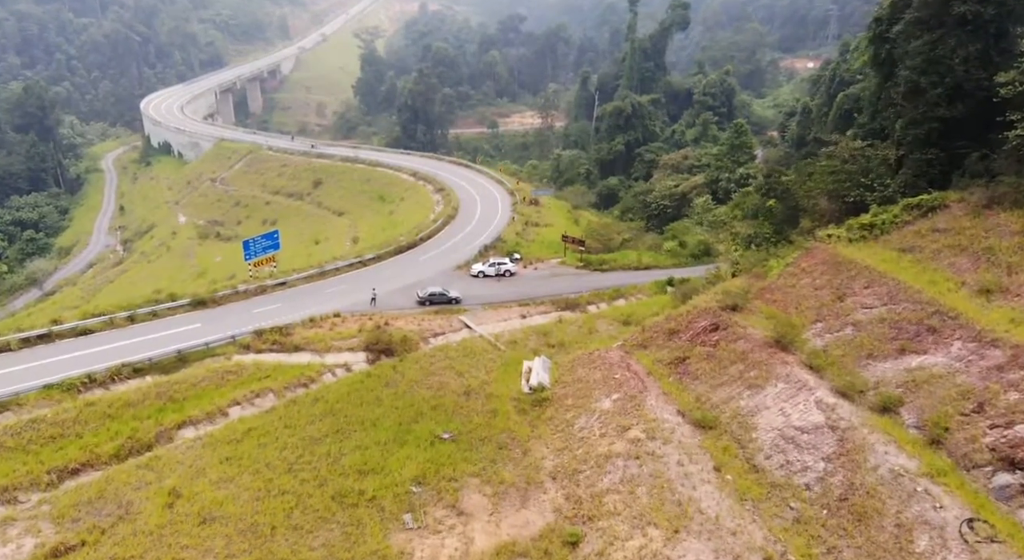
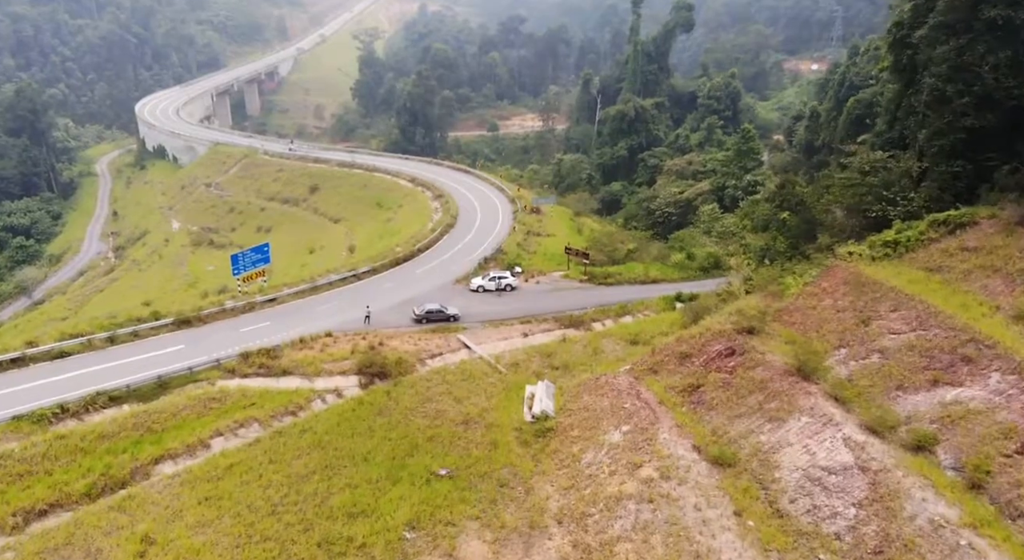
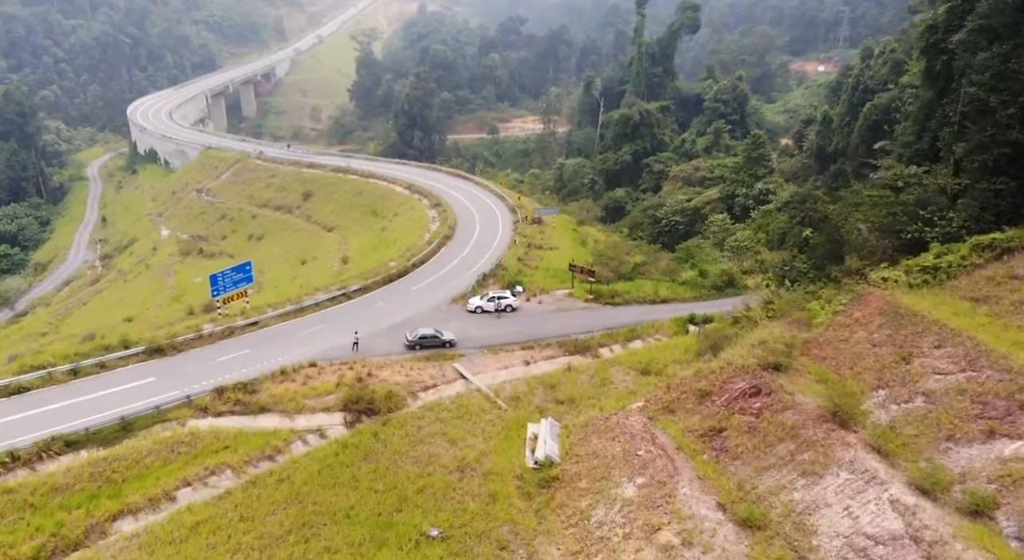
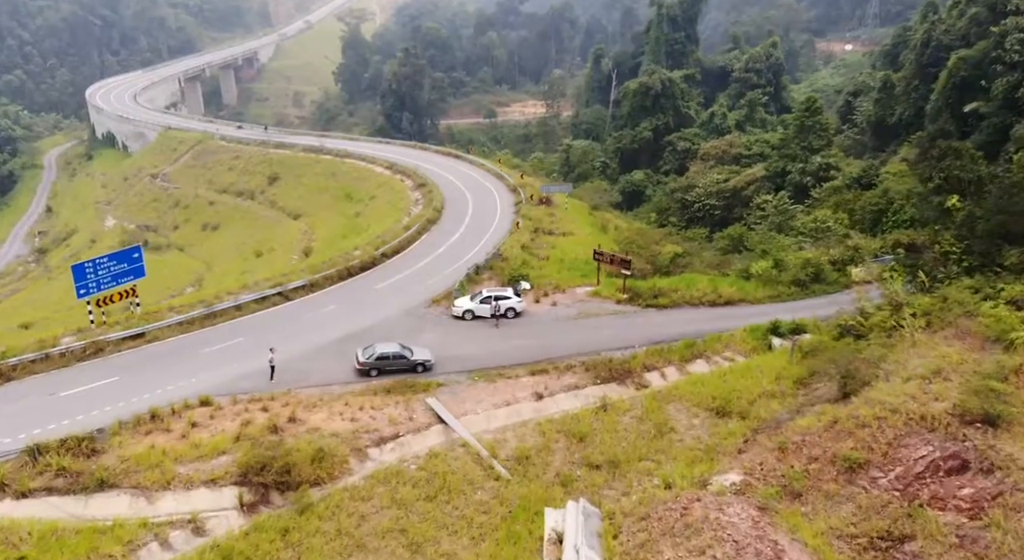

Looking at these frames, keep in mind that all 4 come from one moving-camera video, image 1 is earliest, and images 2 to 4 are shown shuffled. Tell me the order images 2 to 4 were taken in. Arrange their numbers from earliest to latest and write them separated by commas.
2, 3, 4
